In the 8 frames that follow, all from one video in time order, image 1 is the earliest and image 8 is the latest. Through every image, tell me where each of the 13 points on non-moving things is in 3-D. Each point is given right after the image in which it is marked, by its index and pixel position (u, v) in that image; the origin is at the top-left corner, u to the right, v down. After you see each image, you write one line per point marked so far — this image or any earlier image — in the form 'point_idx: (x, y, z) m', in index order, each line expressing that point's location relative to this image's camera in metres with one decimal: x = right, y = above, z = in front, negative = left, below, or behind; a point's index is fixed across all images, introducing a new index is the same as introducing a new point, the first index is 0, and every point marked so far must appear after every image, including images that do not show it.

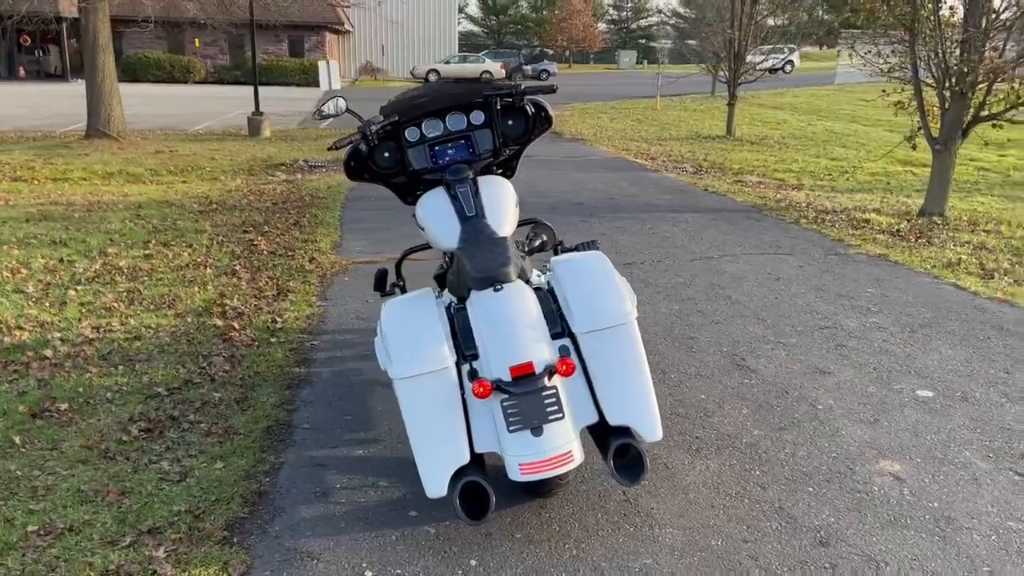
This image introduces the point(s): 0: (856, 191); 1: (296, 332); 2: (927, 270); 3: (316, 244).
0: (+6.2, +1.7, +15.6) m
1: (-1.5, -0.3, +5.9) m
2: (+3.9, +0.2, +8.2) m
3: (-2.0, +0.5, +8.9) m
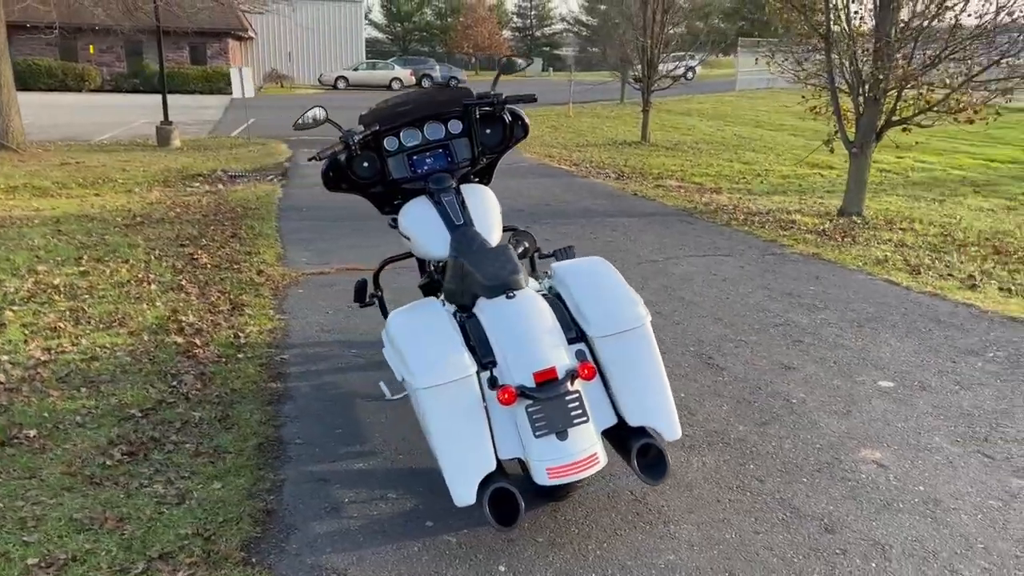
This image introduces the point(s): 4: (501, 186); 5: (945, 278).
0: (+4.9, +1.8, +16.2) m
1: (-1.7, -0.4, +5.7) m
2: (+3.5, +0.2, +8.6) m
3: (-2.5, +0.3, +8.7) m
4: (-0.2, +1.7, +14.5) m
5: (+4.2, +0.1, +8.3) m
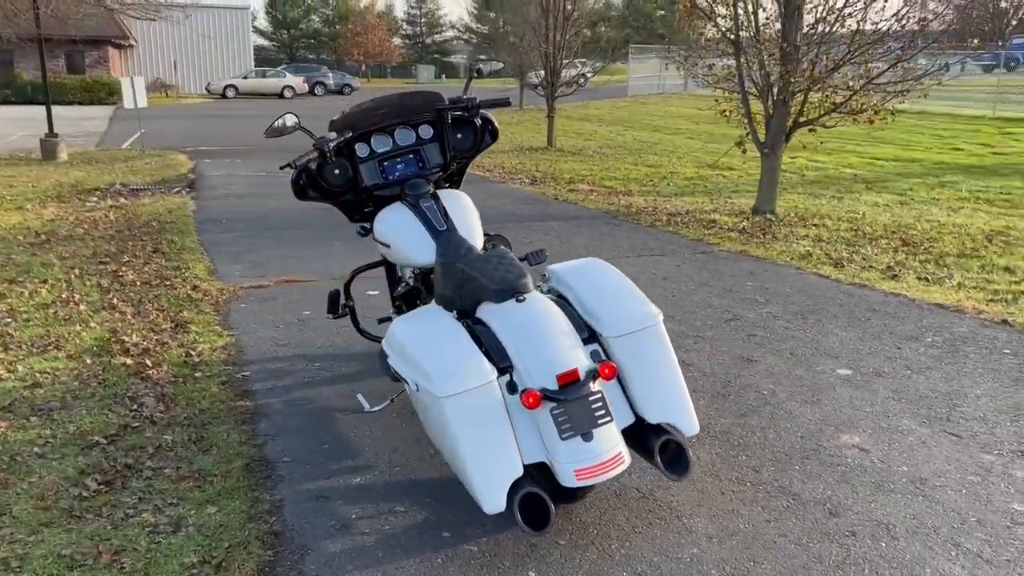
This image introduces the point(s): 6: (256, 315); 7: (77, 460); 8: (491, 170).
0: (+3.3, +1.8, +16.7) m
1: (-1.9, -0.5, +5.5) m
2: (+2.9, +0.3, +9.0) m
3: (-3.1, +0.2, +8.3) m
4: (-1.6, +1.5, +14.4) m
5: (+3.6, +0.2, +8.7) m
6: (-2.0, -0.2, +6.8) m
7: (-2.1, -0.8, +4.1) m
8: (-0.5, +2.7, +19.6) m
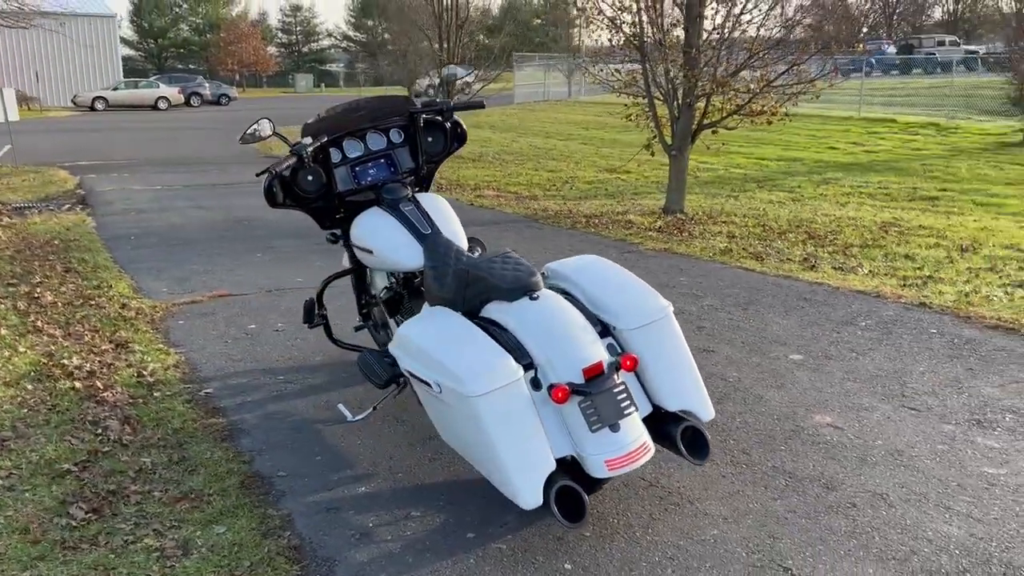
0: (+1.5, +1.8, +17.1) m
1: (-2.0, -0.6, +5.3) m
2: (+2.2, +0.3, +9.3) m
3: (-3.7, 0.0, +7.9) m
4: (-3.0, +1.4, +14.2) m
5: (+2.9, +0.3, +9.2) m
6: (-2.4, -0.3, +6.5) m
7: (-2.1, -0.9, +3.9) m
8: (-2.6, +2.5, +19.5) m
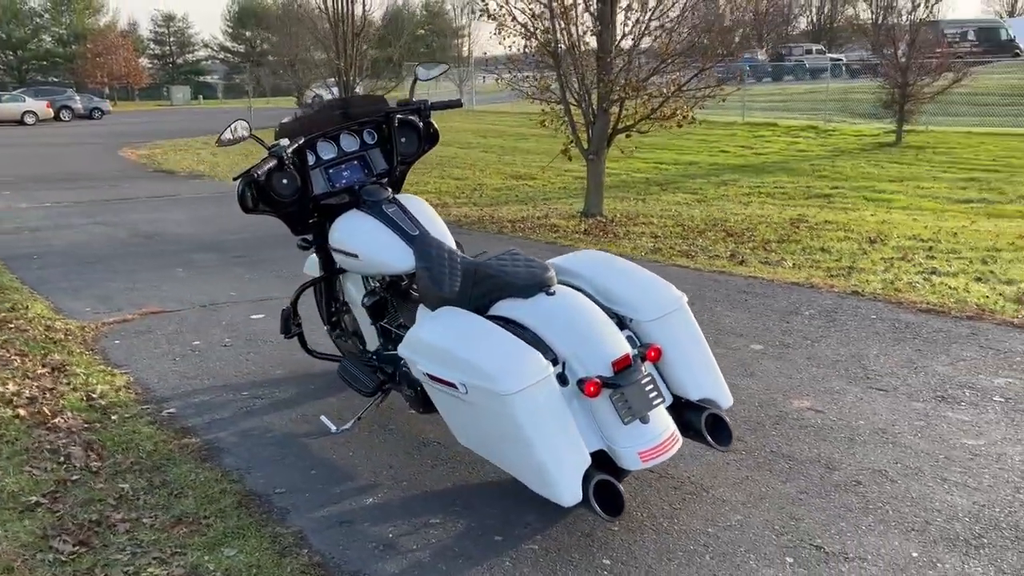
0: (-0.2, +1.7, +17.1) m
1: (-2.2, -0.7, +5.0) m
2: (+1.5, +0.3, +9.5) m
3: (-4.1, -0.2, +7.4) m
4: (-4.3, +1.1, +13.7) m
5: (+2.2, +0.3, +9.5) m
6: (-2.6, -0.4, +6.1) m
7: (-2.0, -1.0, +3.6) m
8: (-4.6, +2.2, +19.0) m
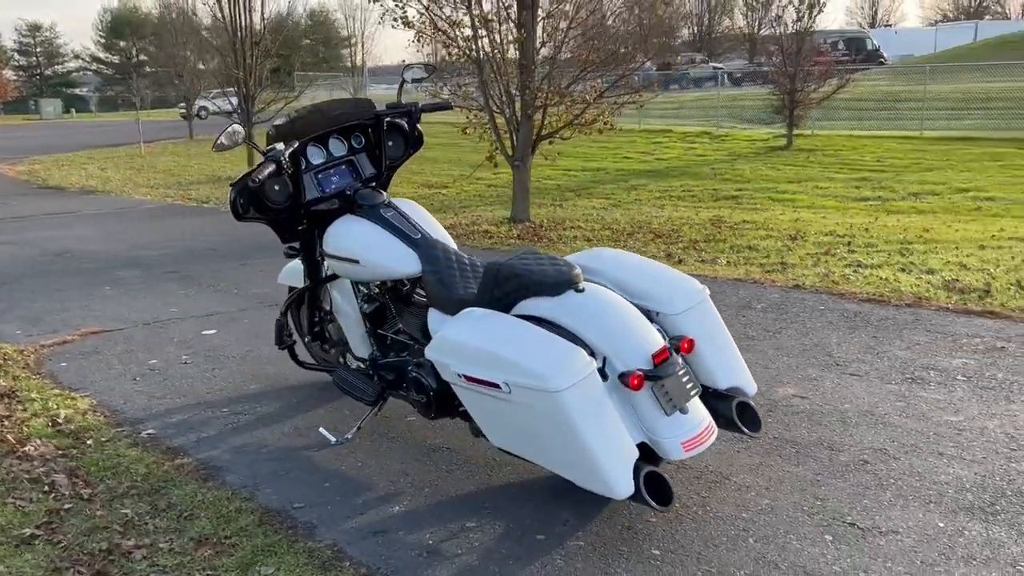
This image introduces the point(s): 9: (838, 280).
0: (-1.8, +1.5, +17.0) m
1: (-2.2, -0.8, +4.7) m
2: (+0.8, +0.3, +9.6) m
3: (-4.4, -0.4, +6.9) m
4: (-5.4, +0.8, +13.1) m
5: (+1.6, +0.3, +9.7) m
6: (-2.8, -0.6, +5.8) m
7: (-1.9, -1.0, +3.3) m
8: (-6.4, +1.8, +18.3) m
9: (+3.1, +0.1, +8.1) m
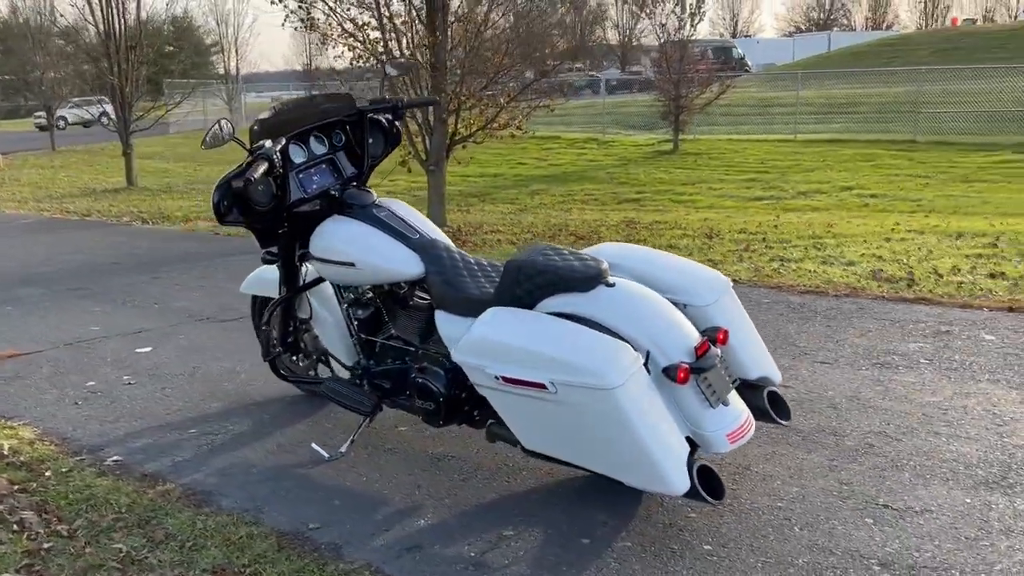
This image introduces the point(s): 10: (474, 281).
0: (-3.6, +1.3, +16.5) m
1: (-2.2, -0.8, +4.3) m
2: (+0.1, +0.3, +9.6) m
3: (-4.7, -0.5, +6.1) m
4: (-6.6, +0.6, +12.2) m
5: (+0.8, +0.3, +9.7) m
6: (-3.0, -0.7, +5.3) m
7: (-1.7, -1.1, +3.0) m
8: (-8.3, +1.5, +17.2) m
9: (+2.5, +0.1, +8.4) m
10: (-0.2, 0.0, +3.8) m
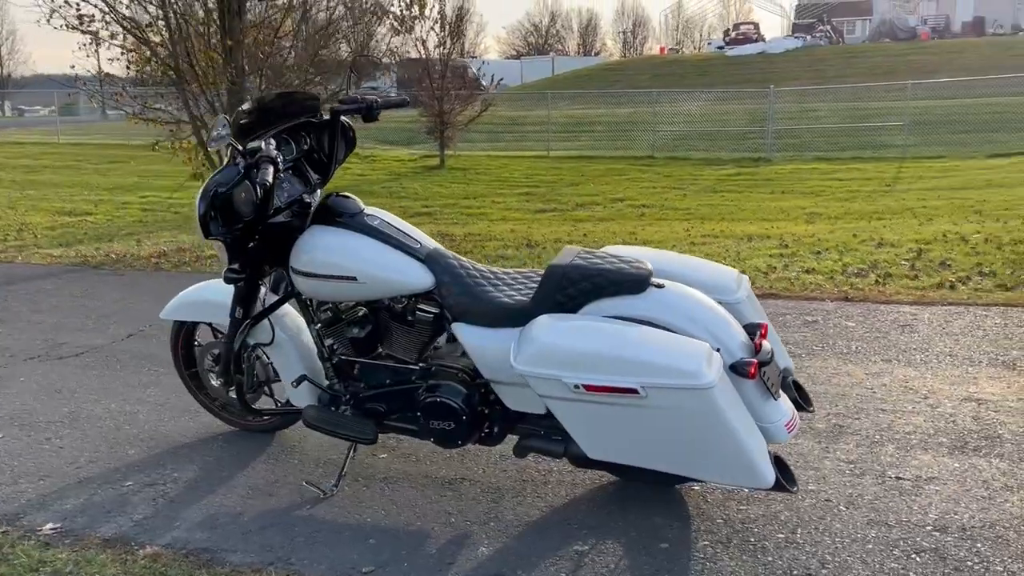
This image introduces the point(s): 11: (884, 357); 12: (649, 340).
0: (-7.2, +0.8, +14.8) m
1: (-2.1, -1.0, +3.4) m
2: (-1.6, +0.1, +9.2) m
3: (-5.1, -0.8, +4.4) m
4: (-8.7, 0.0, +9.7) m
5: (-0.9, +0.2, +9.6) m
6: (-3.2, -0.9, +4.2) m
7: (-1.2, -1.2, +2.4) m
8: (-11.9, +0.7, +14.0) m
9: (+1.1, +0.1, +8.8) m
10: (-0.1, 0.0, +3.6) m
11: (+2.4, -0.4, +5.6) m
12: (+0.5, -0.2, +3.1) m
